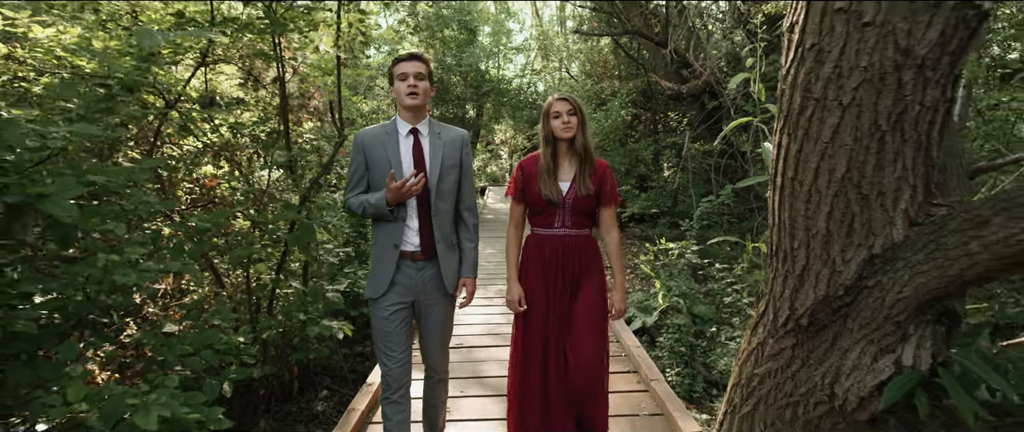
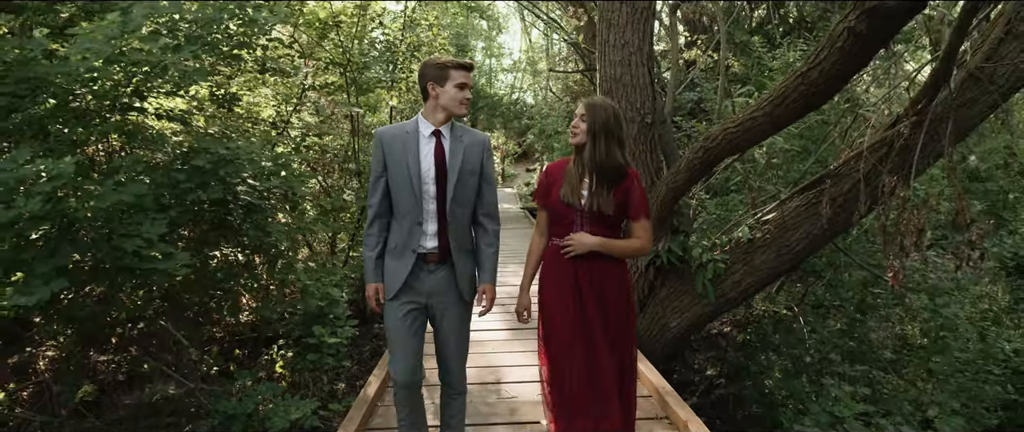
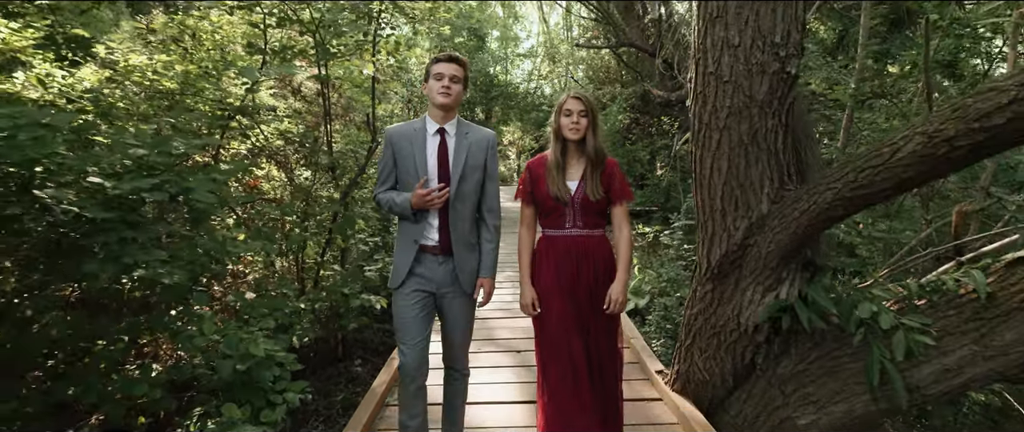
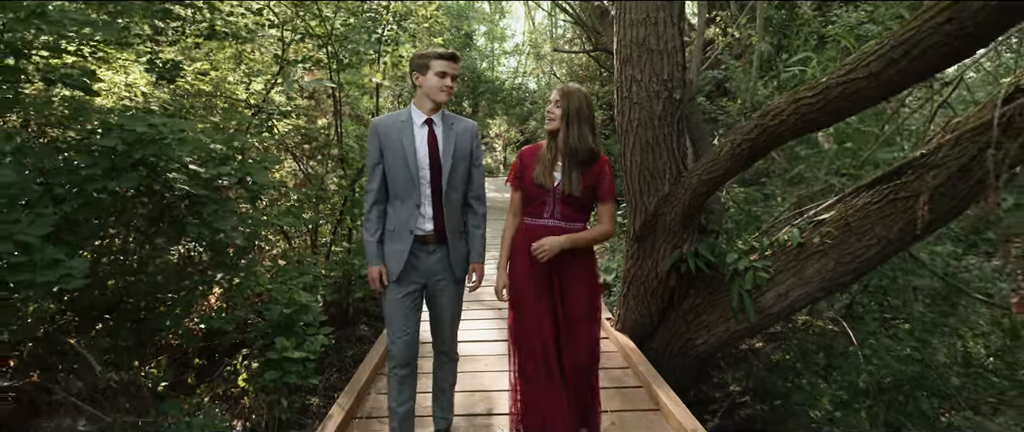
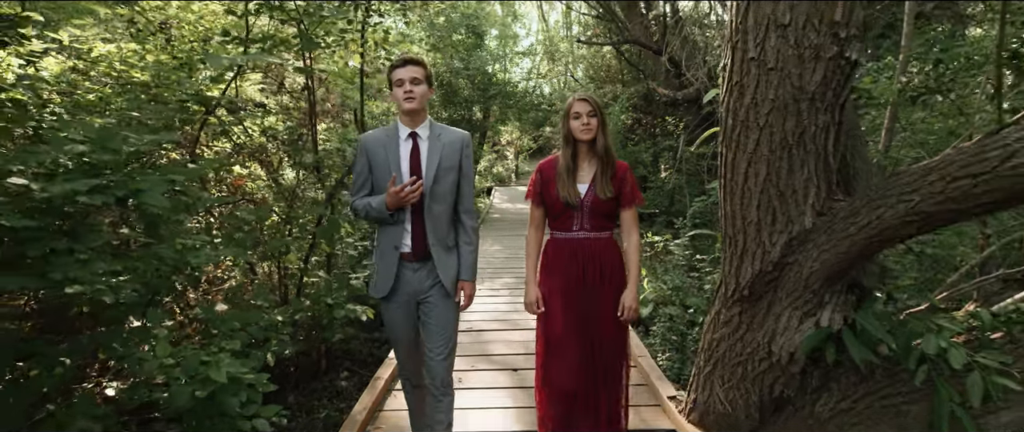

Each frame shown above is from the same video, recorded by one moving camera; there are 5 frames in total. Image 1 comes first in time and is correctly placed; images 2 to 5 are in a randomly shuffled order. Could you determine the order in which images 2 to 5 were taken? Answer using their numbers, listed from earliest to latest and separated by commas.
5, 3, 4, 2
